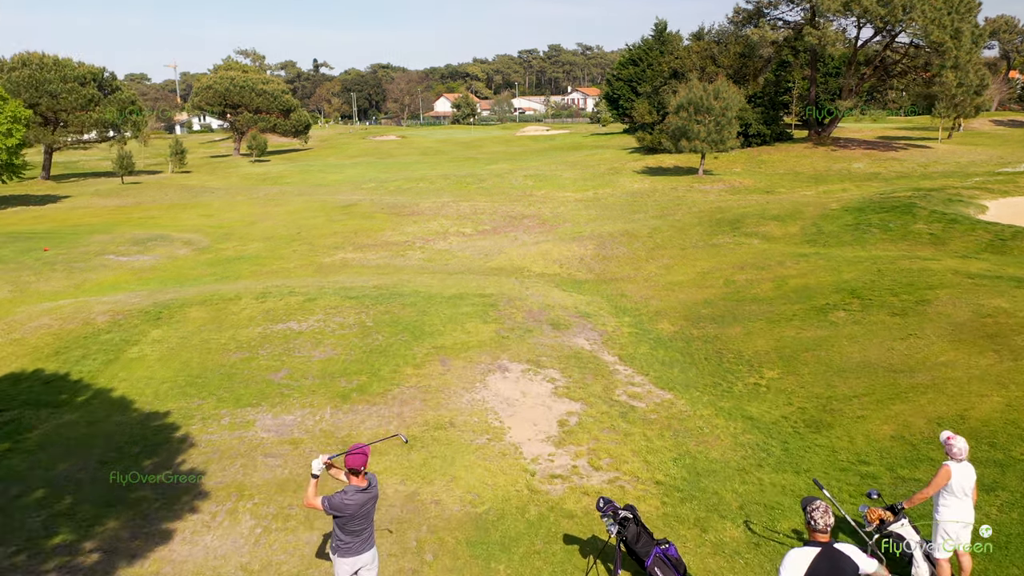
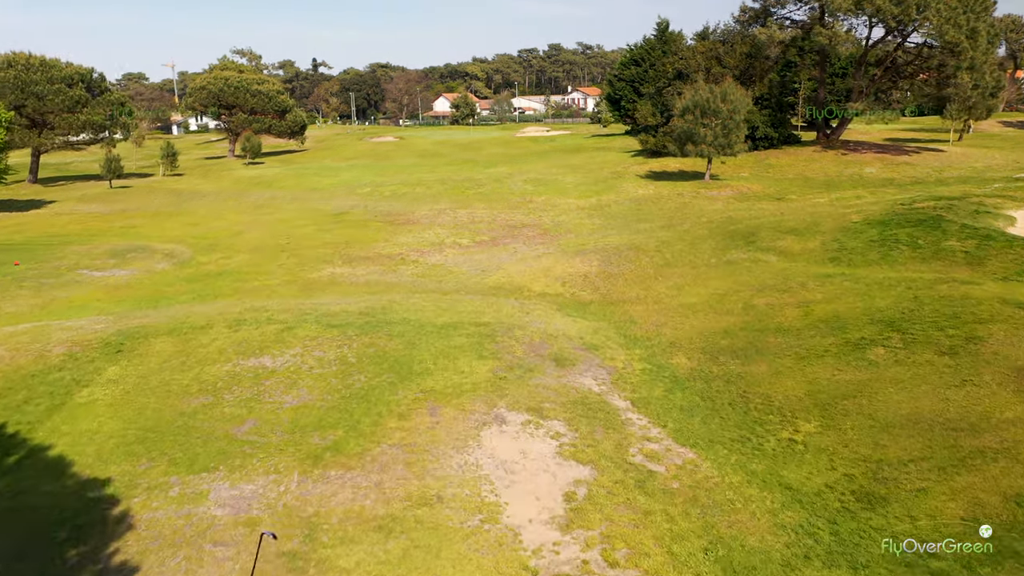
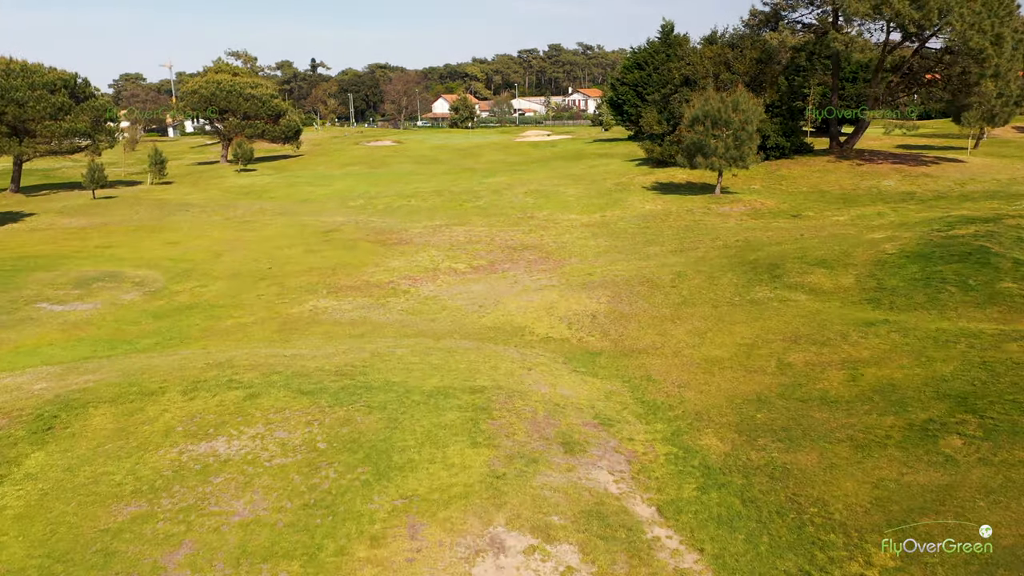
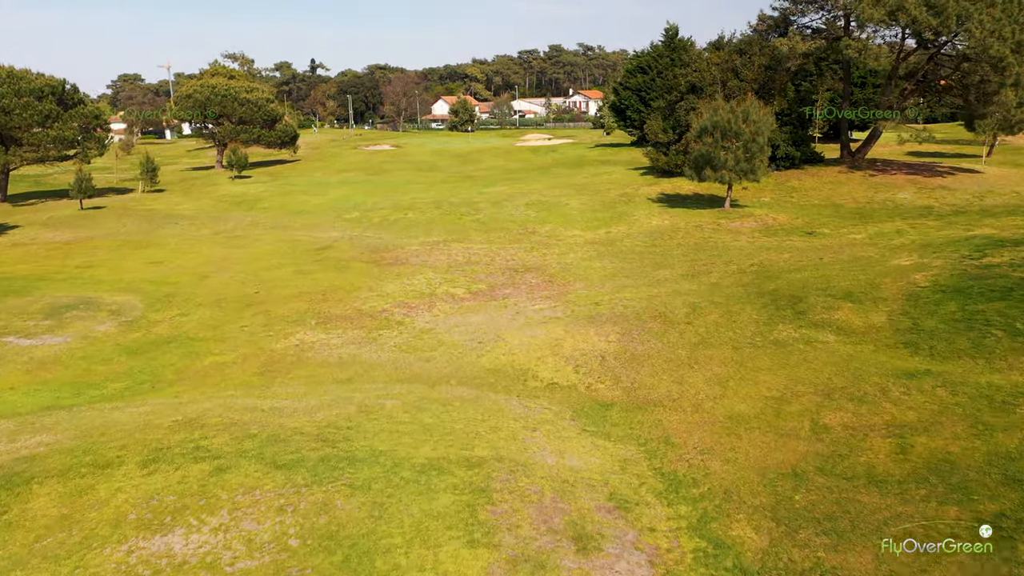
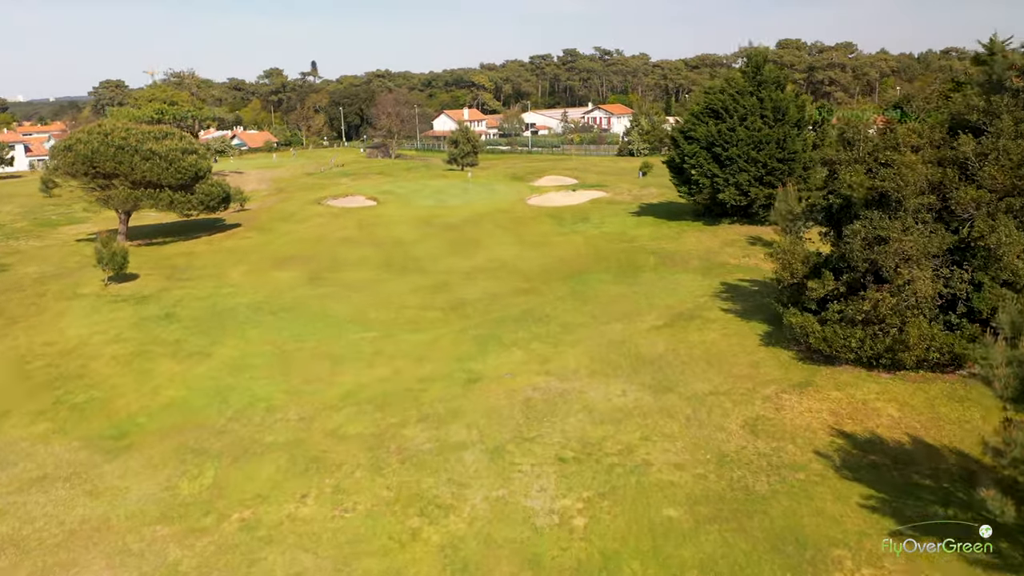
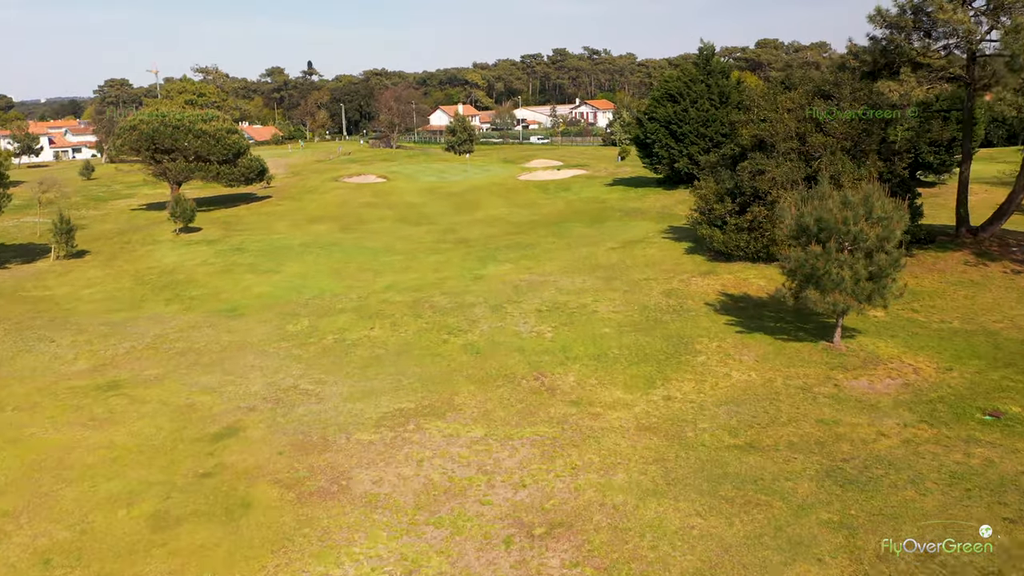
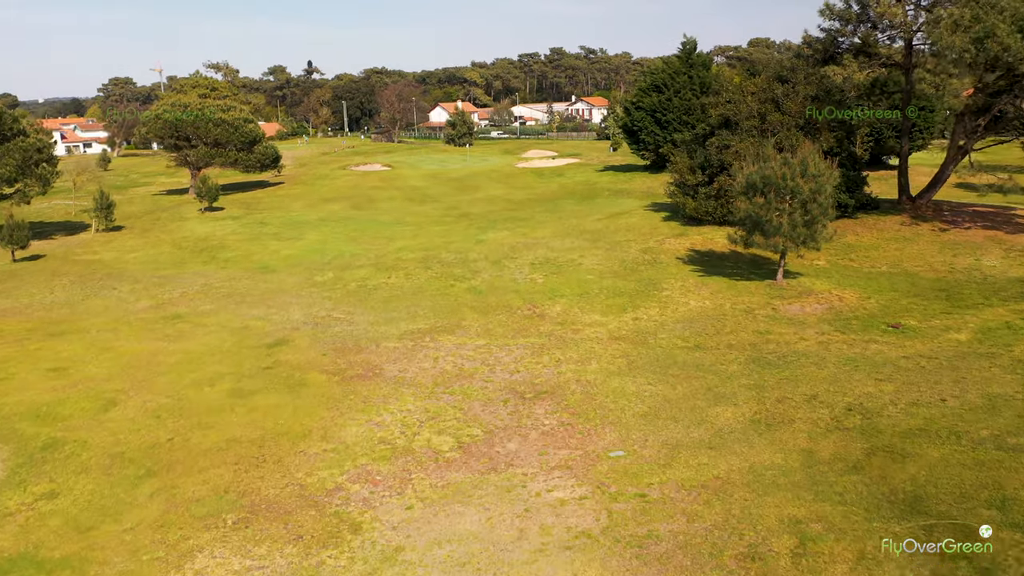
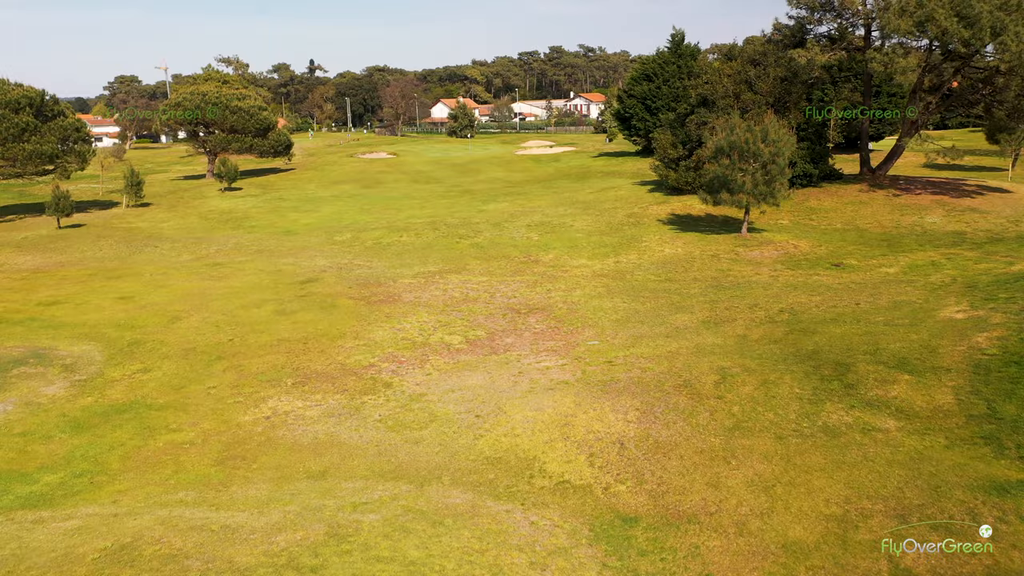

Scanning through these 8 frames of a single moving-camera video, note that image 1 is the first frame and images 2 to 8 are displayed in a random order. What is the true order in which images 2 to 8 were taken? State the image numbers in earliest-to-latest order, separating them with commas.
2, 3, 4, 8, 7, 6, 5
